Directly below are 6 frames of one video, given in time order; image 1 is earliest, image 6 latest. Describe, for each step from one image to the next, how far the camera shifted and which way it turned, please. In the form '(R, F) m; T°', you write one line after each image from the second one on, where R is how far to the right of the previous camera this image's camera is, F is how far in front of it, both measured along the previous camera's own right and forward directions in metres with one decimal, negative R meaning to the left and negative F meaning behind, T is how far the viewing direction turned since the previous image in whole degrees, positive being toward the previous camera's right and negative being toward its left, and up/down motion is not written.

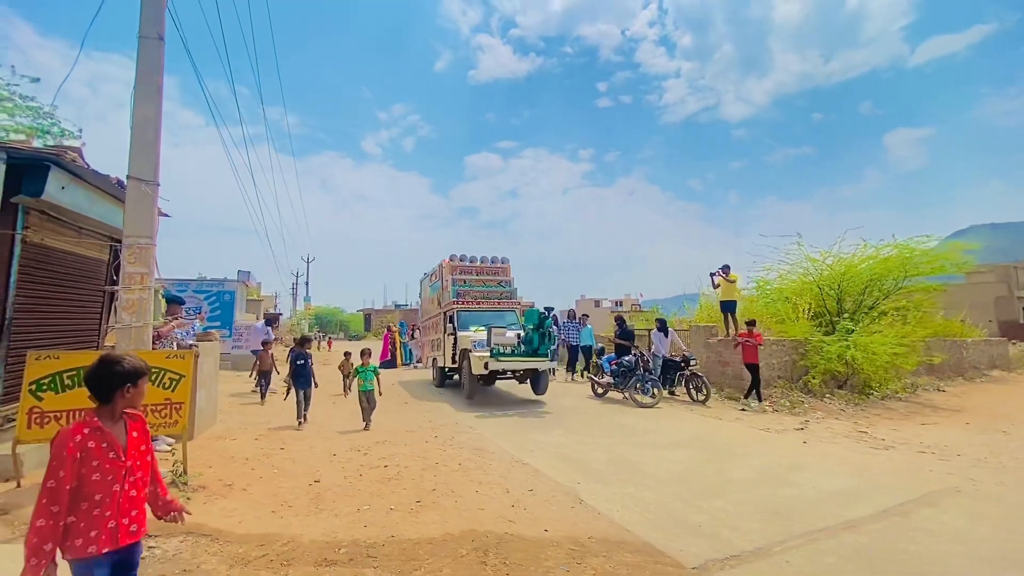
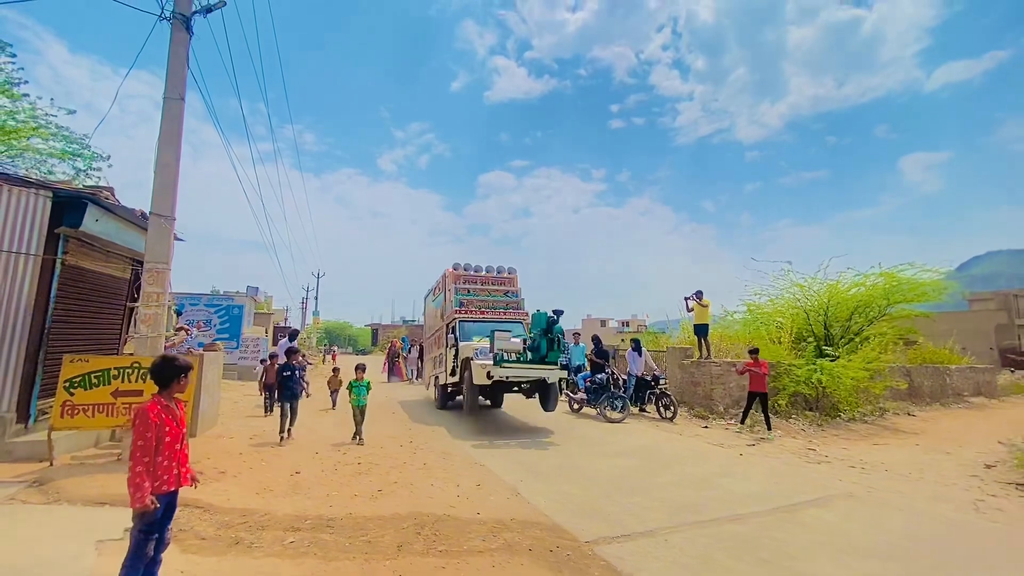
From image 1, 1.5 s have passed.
(+0.8, -1.0) m; -1°
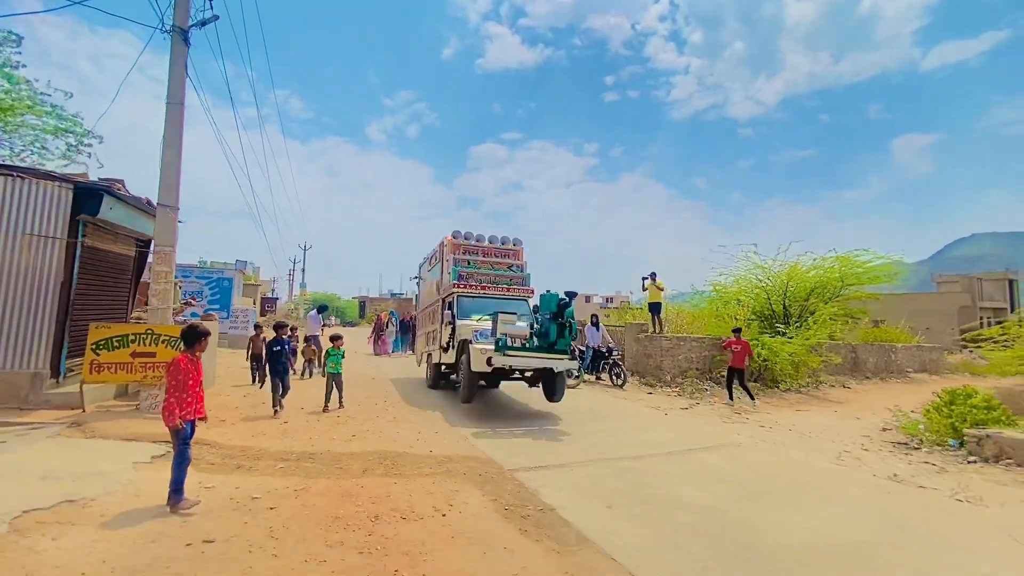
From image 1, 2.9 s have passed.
(+0.6, -1.3) m; +1°
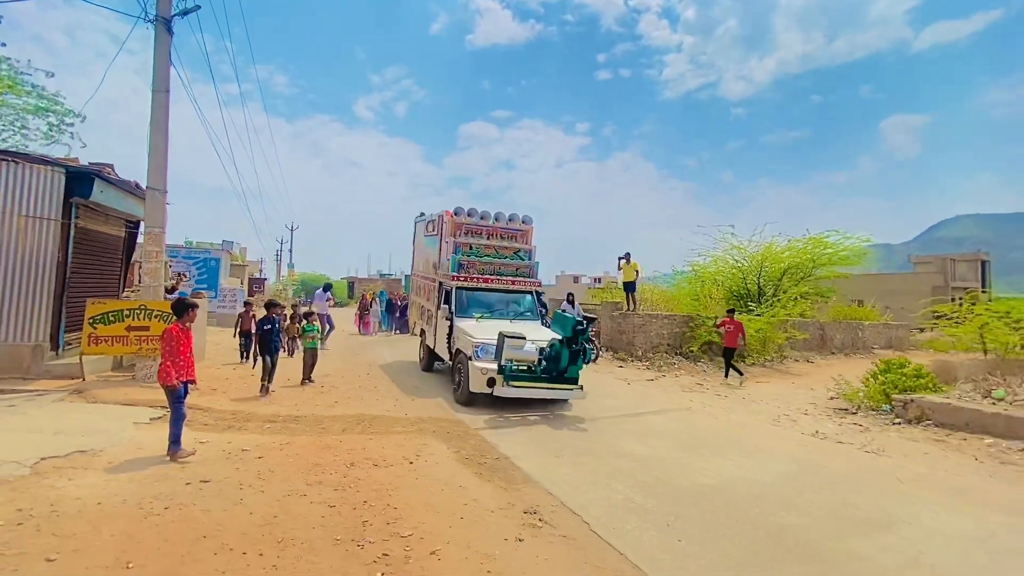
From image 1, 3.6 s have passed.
(+0.4, -0.7) m; +1°
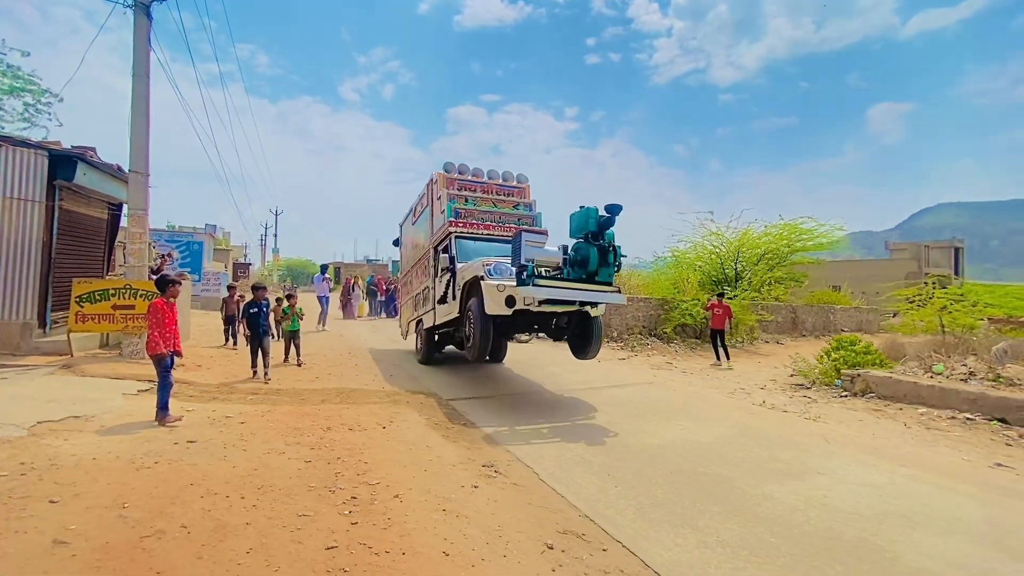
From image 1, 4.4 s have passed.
(+0.3, -0.5) m; +1°
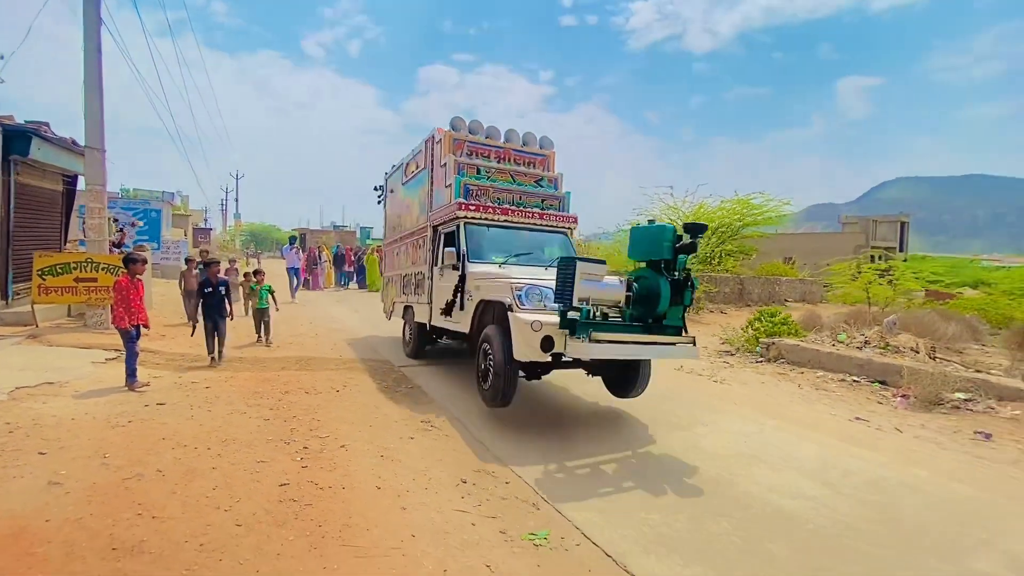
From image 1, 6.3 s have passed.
(+0.4, -0.8) m; +3°
